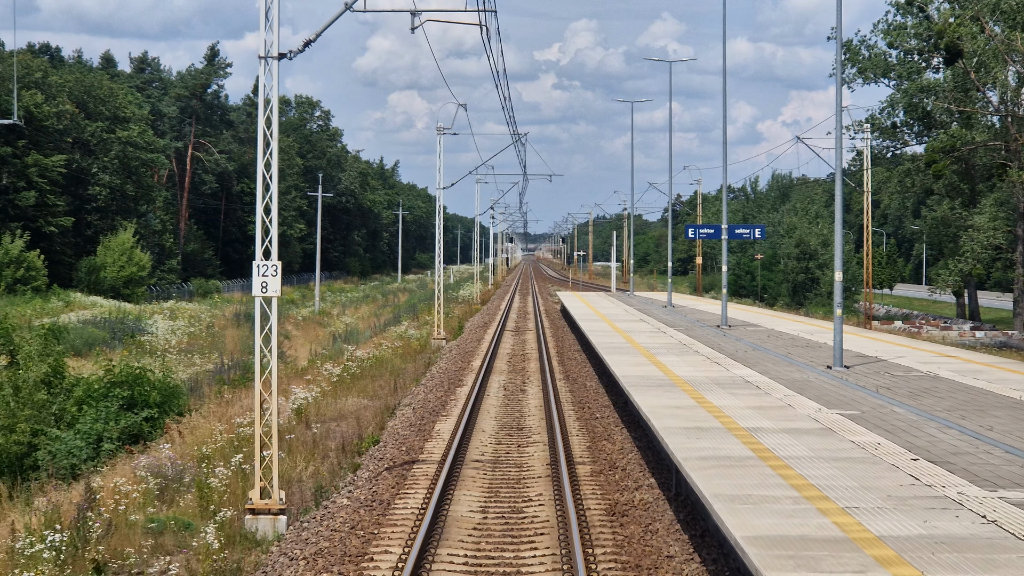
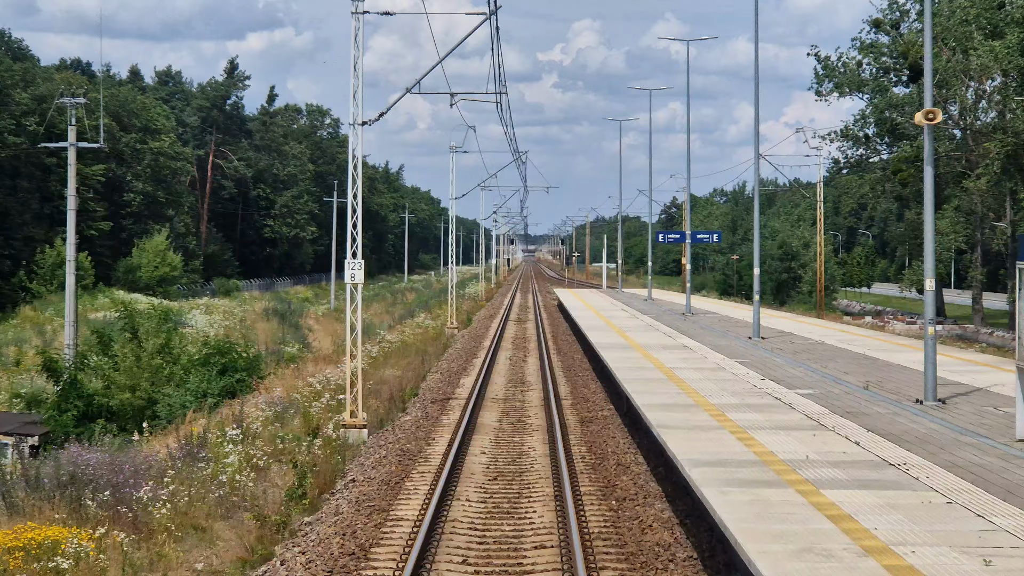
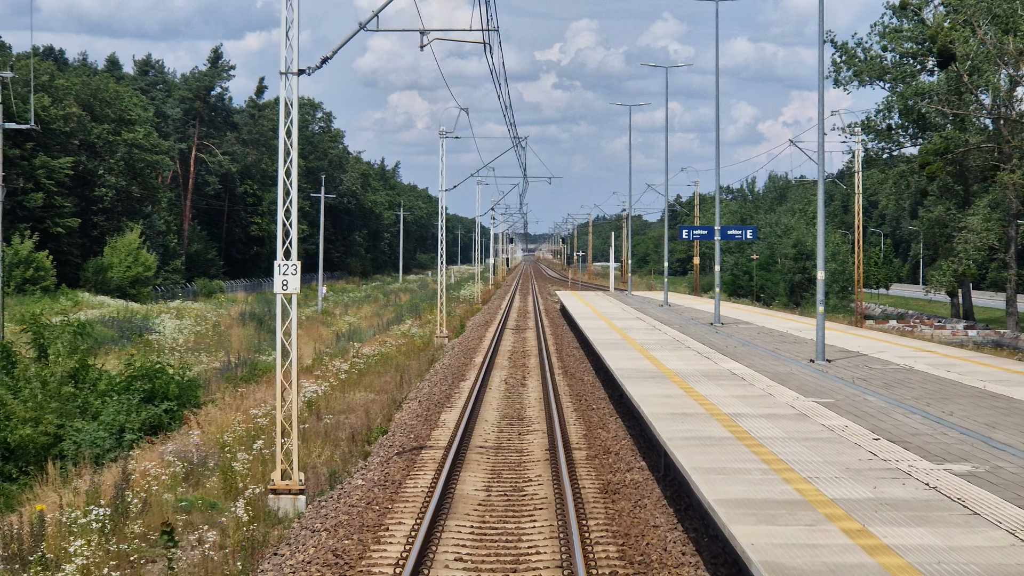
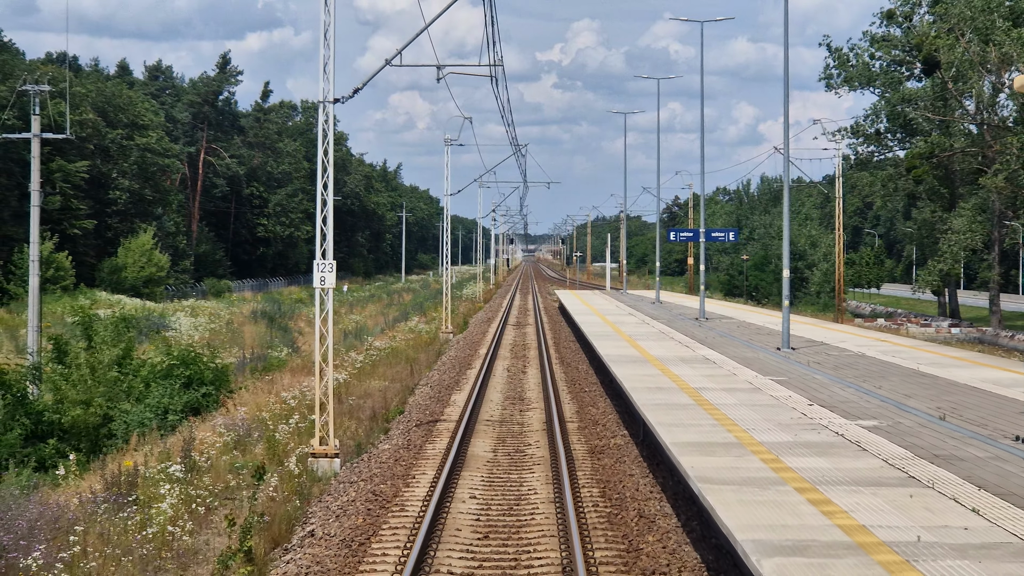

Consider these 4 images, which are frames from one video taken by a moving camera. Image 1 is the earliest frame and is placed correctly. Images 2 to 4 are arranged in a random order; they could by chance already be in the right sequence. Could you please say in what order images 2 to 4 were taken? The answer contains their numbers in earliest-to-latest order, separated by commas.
3, 4, 2
